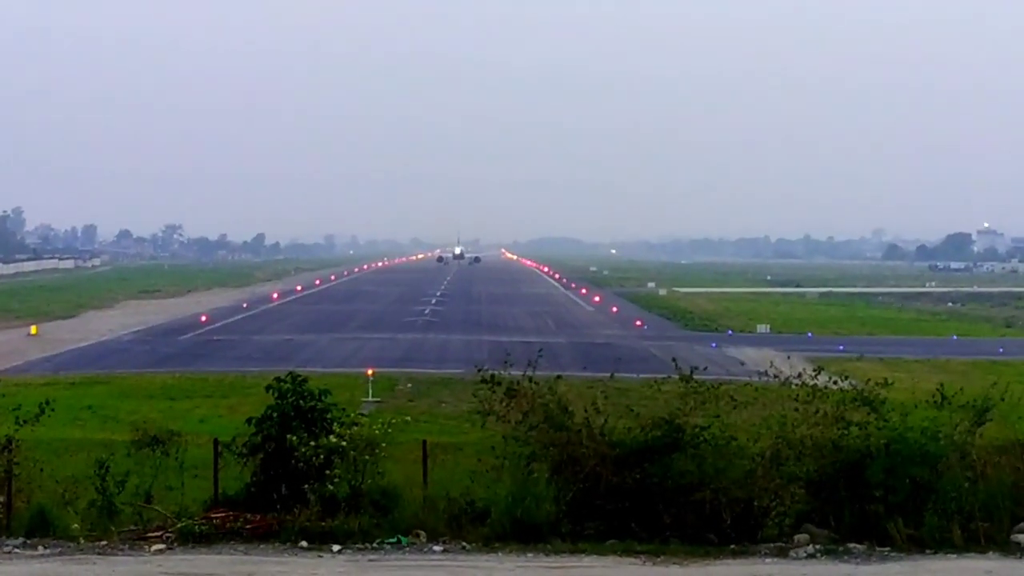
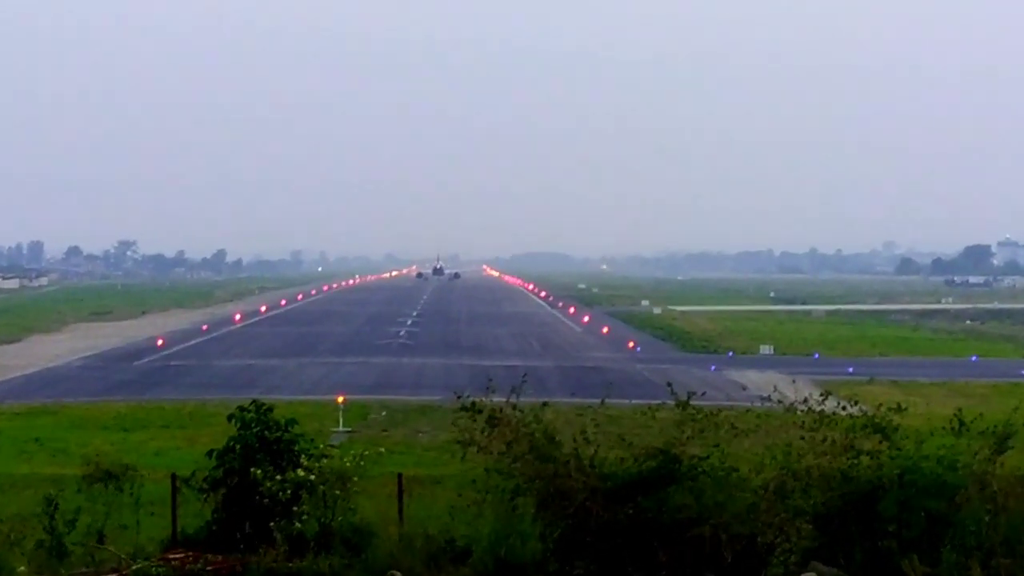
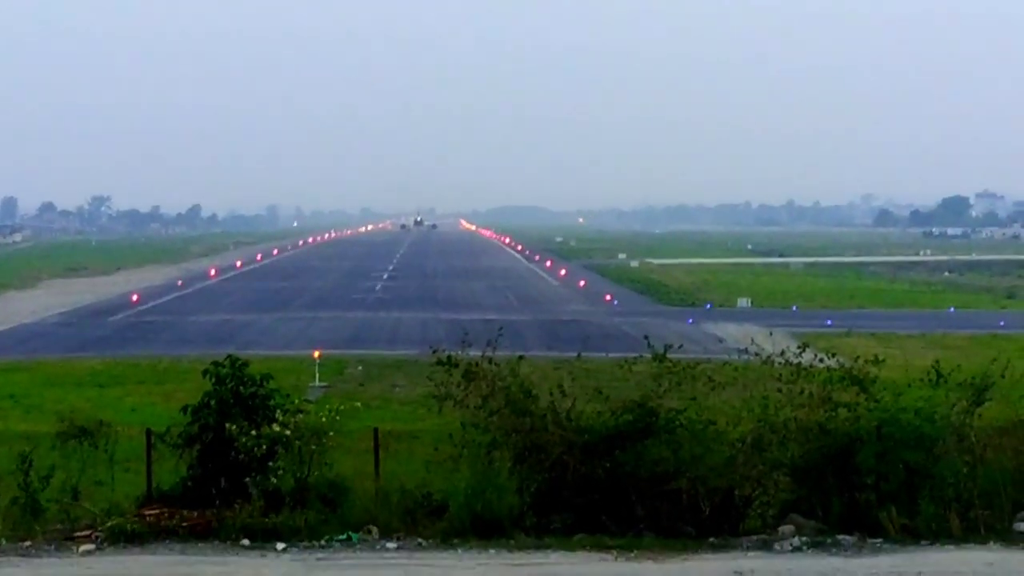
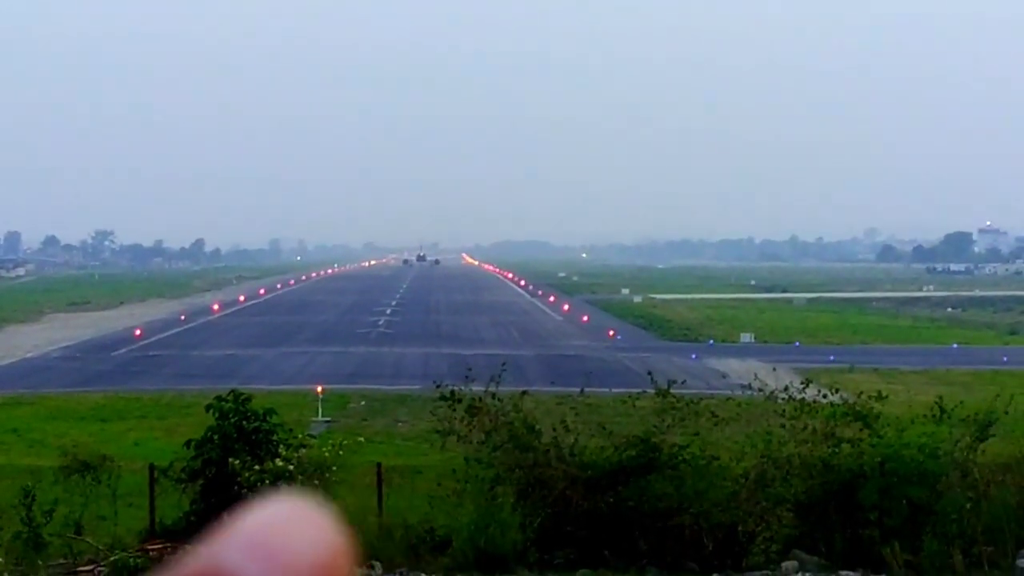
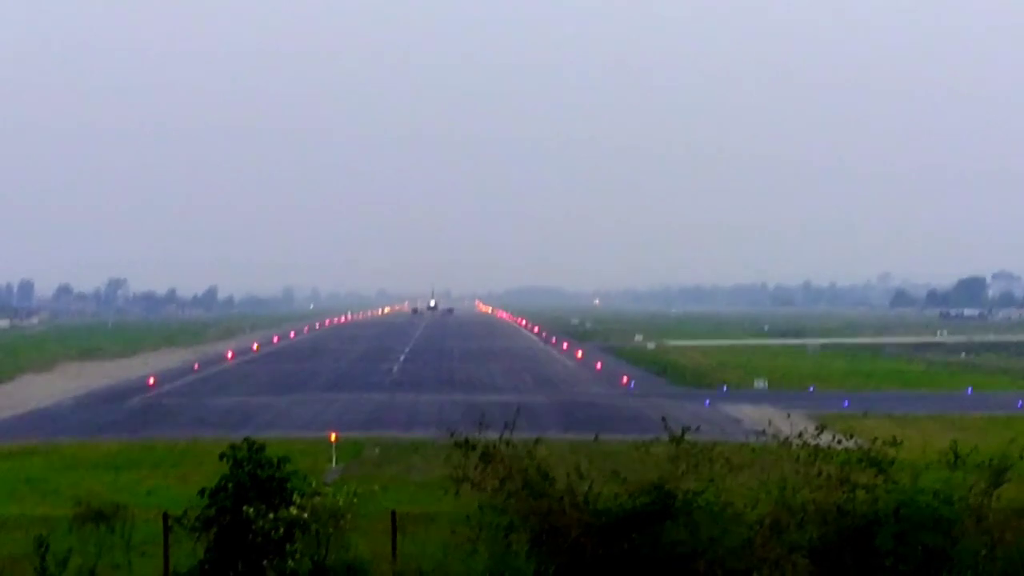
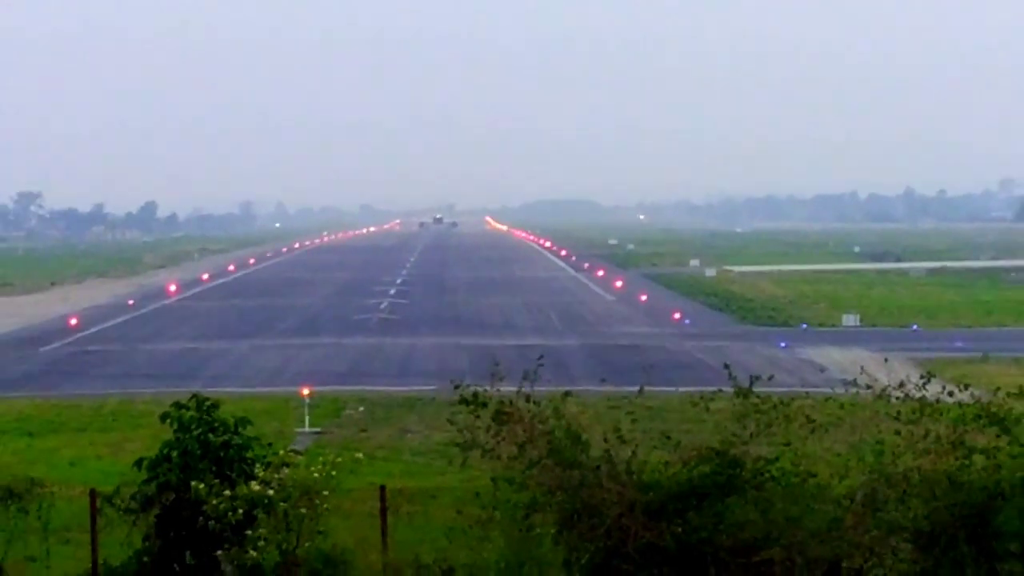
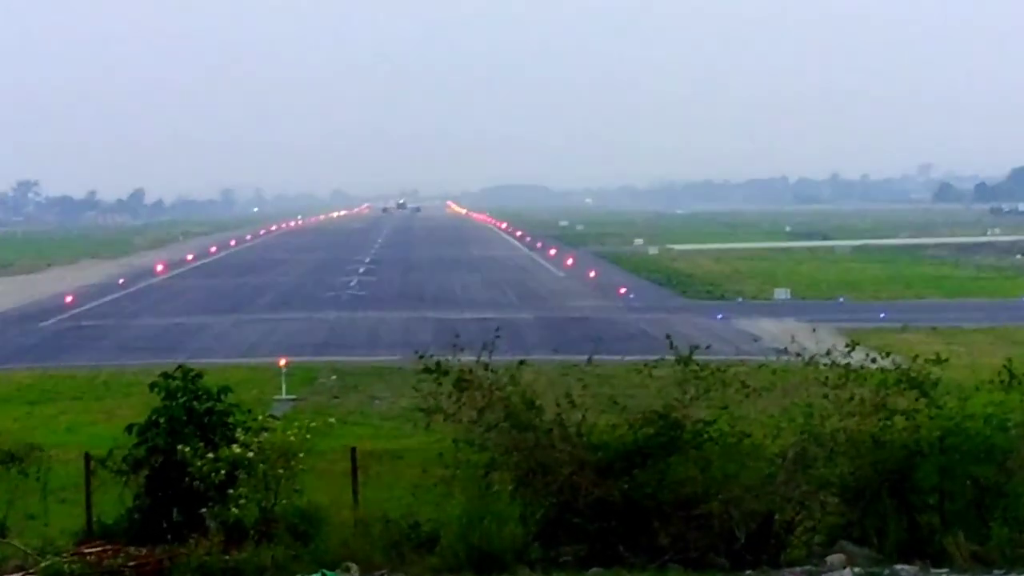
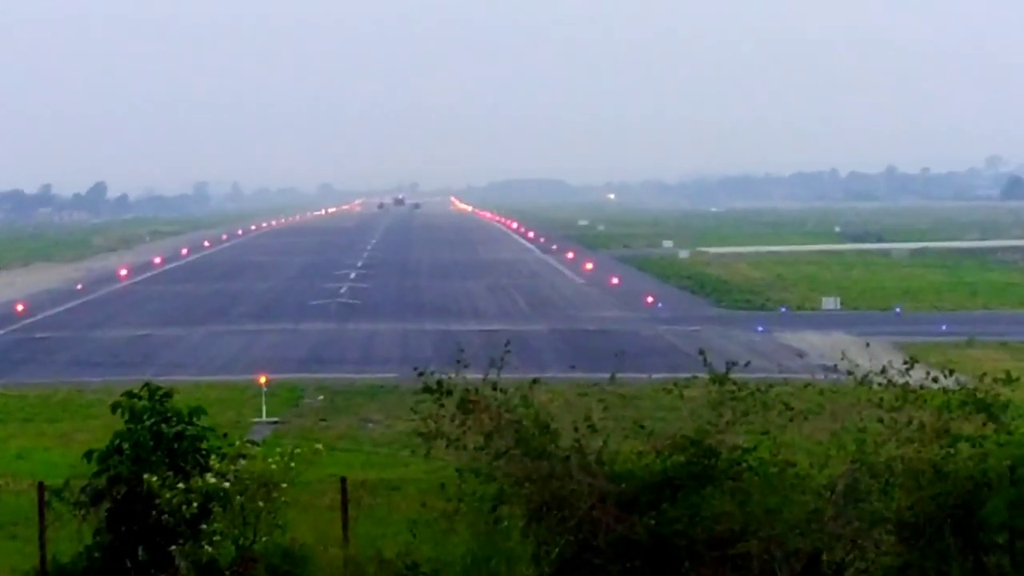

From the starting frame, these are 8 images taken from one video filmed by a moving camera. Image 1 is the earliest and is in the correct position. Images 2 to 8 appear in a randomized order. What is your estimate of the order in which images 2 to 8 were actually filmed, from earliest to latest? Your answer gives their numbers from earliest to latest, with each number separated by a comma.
2, 5, 4, 3, 7, 8, 6
